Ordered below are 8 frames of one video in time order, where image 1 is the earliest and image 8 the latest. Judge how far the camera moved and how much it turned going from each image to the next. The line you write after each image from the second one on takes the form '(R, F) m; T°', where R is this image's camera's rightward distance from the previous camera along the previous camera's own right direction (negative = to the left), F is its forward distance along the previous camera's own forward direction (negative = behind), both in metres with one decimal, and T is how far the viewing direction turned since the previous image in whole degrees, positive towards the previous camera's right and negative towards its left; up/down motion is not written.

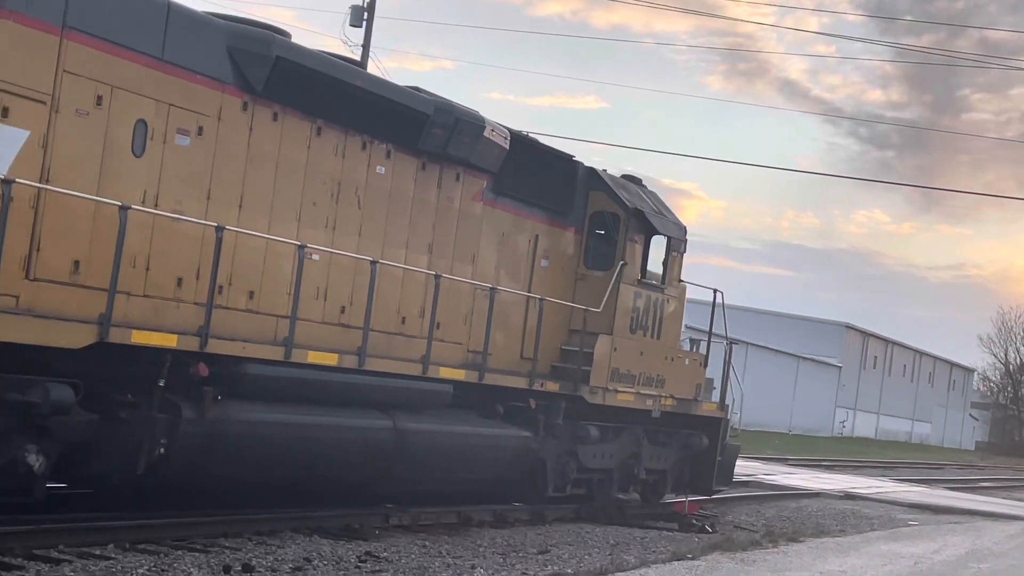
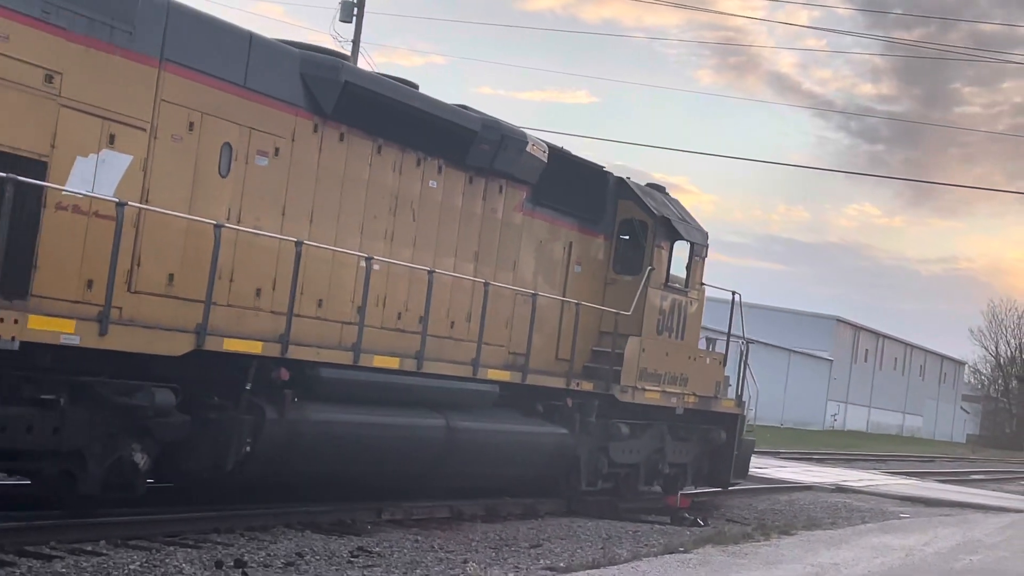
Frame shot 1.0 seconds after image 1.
(-0.4, -0.6) m; 0°
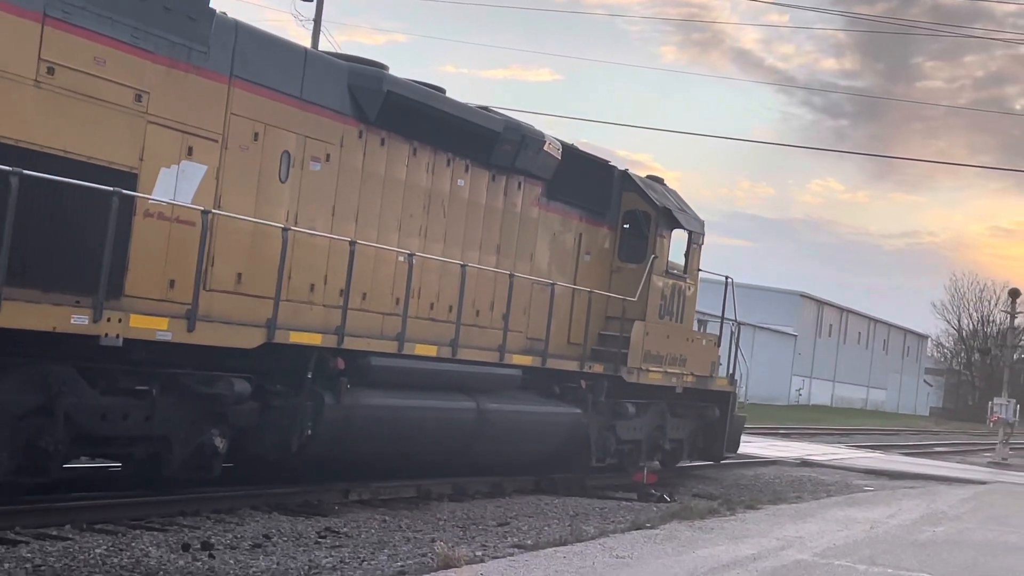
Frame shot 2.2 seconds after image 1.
(-0.4, -0.7) m; +1°
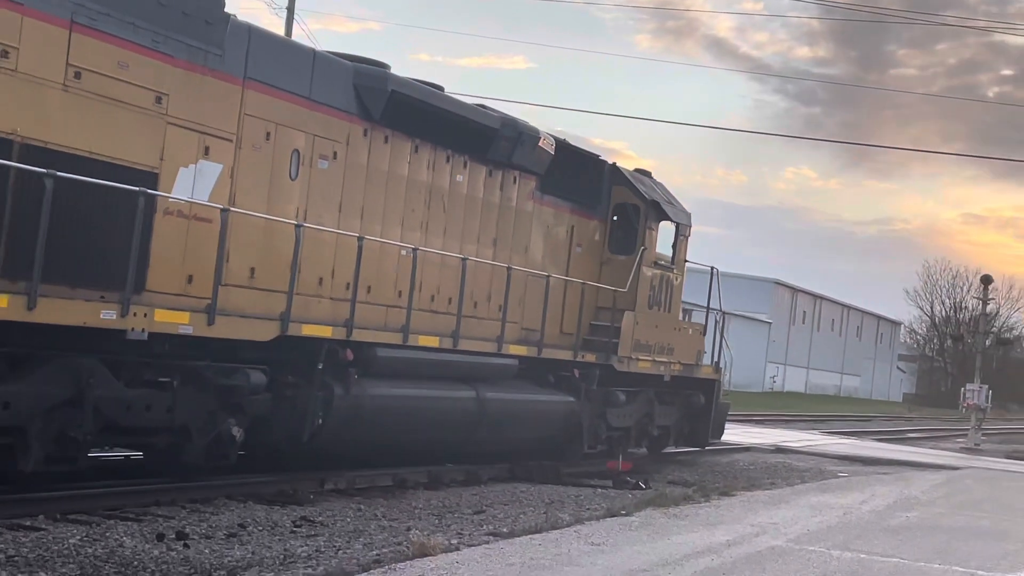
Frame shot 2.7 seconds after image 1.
(-0.2, -0.3) m; +1°
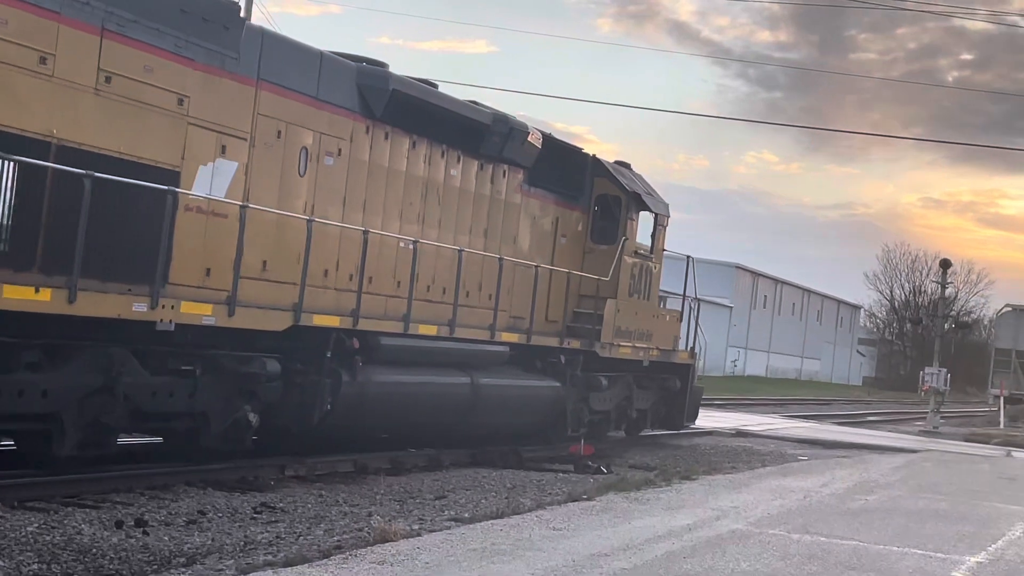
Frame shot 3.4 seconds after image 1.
(-0.2, -0.4) m; +2°
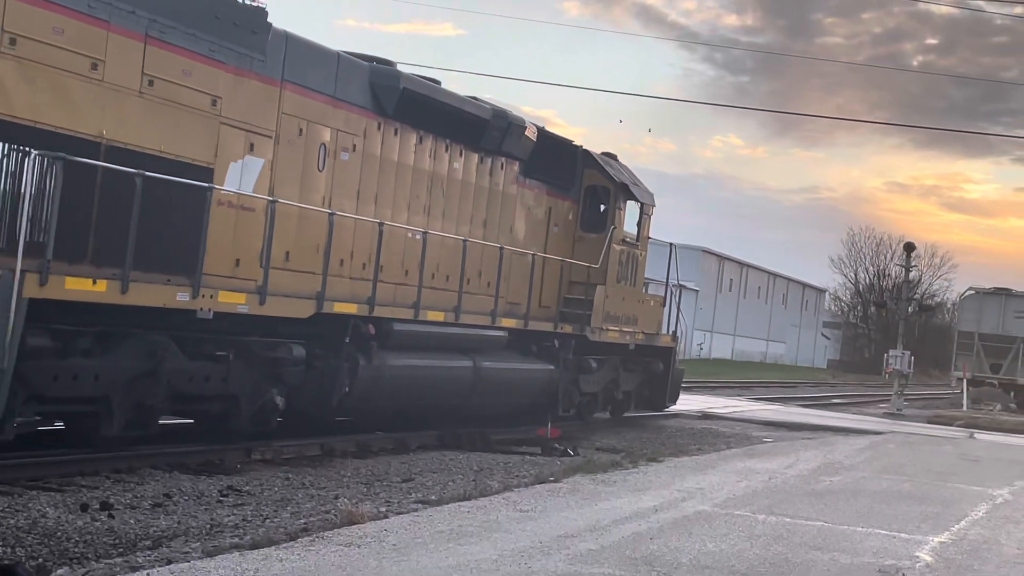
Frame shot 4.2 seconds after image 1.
(-0.3, -0.5) m; +1°
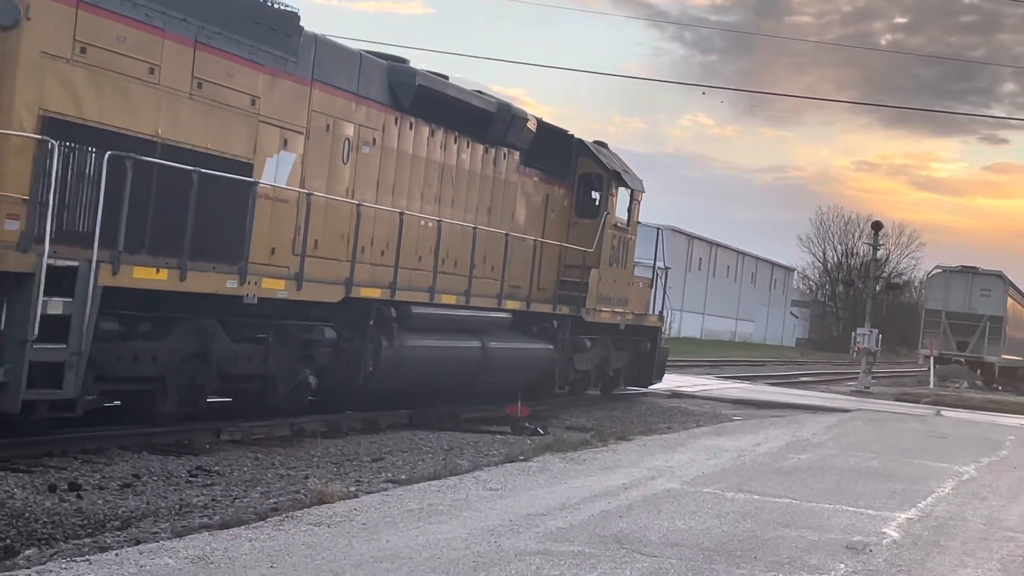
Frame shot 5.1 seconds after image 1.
(-0.3, -0.7) m; +1°
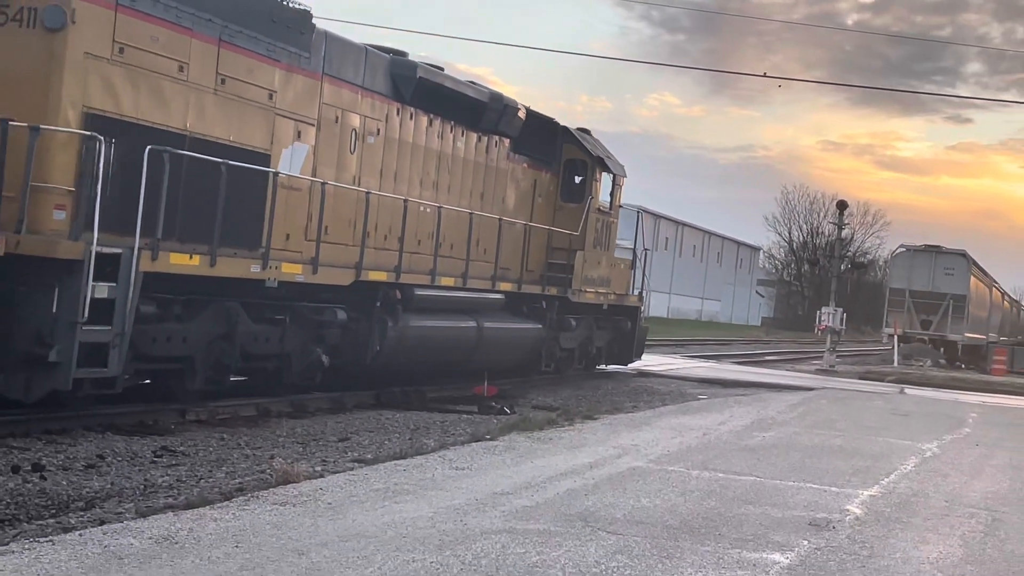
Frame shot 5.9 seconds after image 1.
(-0.2, -0.6) m; +1°
